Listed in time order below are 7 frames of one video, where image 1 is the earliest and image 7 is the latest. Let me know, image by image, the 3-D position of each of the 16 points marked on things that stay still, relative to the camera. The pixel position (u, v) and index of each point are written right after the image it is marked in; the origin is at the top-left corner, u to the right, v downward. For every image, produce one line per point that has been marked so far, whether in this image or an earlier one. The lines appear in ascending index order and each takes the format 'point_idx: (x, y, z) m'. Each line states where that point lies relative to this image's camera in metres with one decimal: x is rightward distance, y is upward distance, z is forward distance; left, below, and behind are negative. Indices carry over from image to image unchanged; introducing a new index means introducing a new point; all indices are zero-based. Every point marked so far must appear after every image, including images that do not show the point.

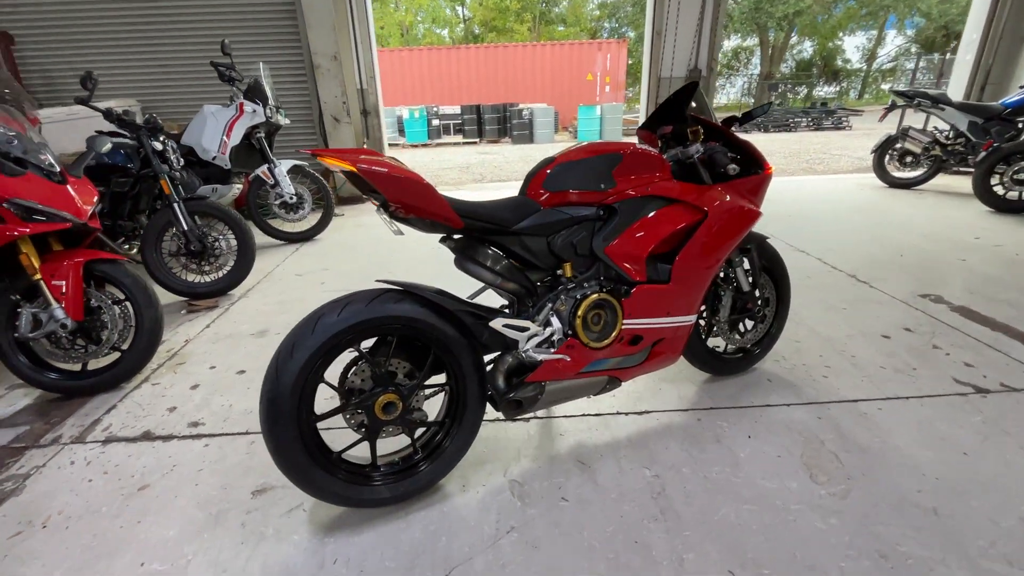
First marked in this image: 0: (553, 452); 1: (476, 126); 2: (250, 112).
0: (+0.1, -0.6, +1.7) m
1: (-0.9, +4.3, +12.7) m
2: (-2.3, +1.5, +4.1) m
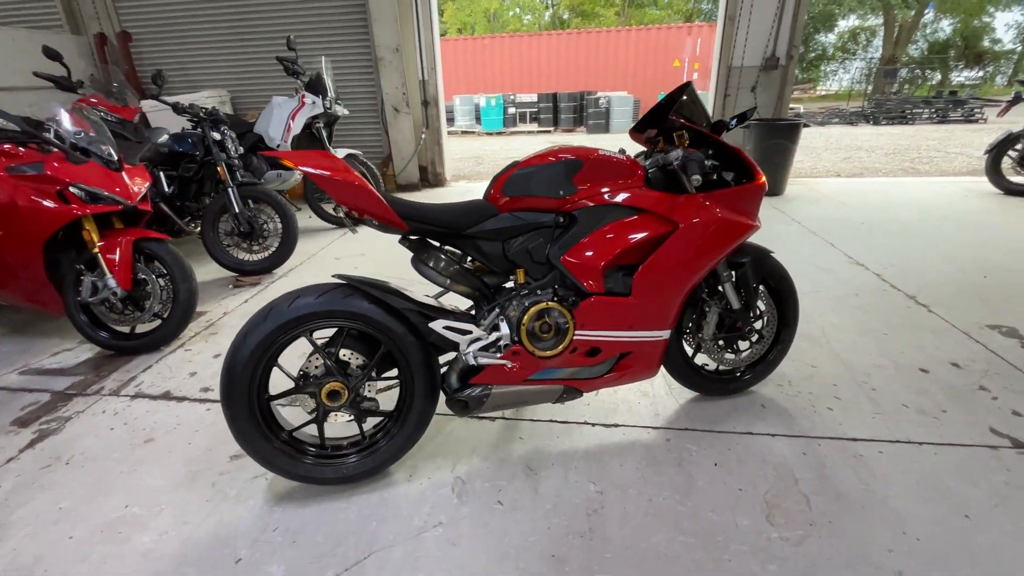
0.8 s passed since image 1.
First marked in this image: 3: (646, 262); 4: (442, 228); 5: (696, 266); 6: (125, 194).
0: (0.0, -0.6, +1.7) m
1: (+1.1, +4.6, +12.6) m
2: (-1.9, +1.7, +4.4) m
3: (+0.5, +0.1, +1.6) m
4: (-0.2, +0.2, +1.5) m
5: (+0.6, +0.1, +1.6) m
6: (-1.9, +0.5, +2.3) m
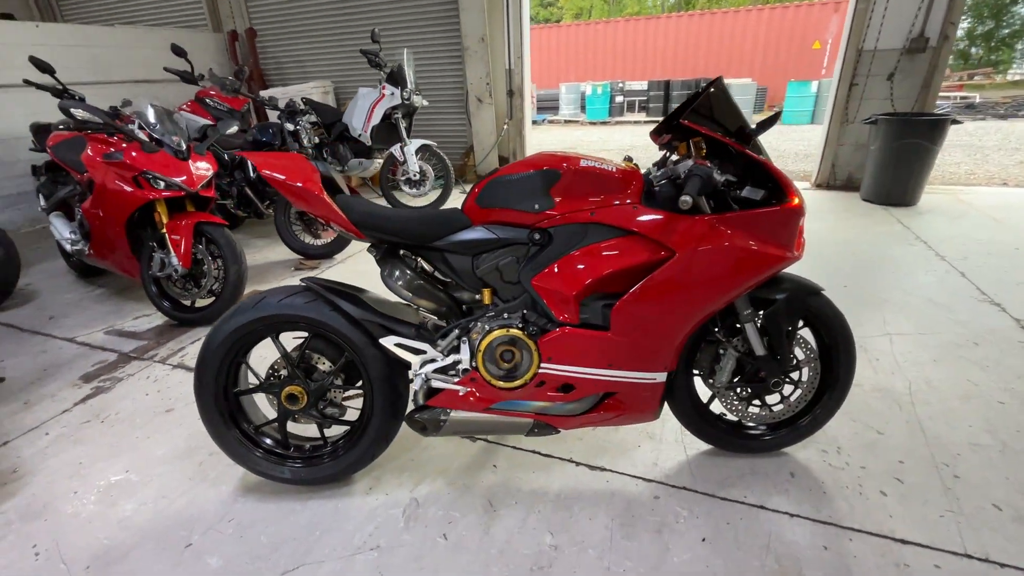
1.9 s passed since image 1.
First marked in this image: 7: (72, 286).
0: (-0.1, -0.7, +1.6) m
1: (+3.7, +4.6, +11.8) m
2: (-1.2, +1.8, +4.5) m
3: (+0.4, 0.0, +1.3) m
4: (-0.3, +0.1, +1.4) m
5: (+0.6, 0.0, +1.4) m
6: (-1.7, +0.6, +2.5) m
7: (-3.0, 0.0, +3.3) m
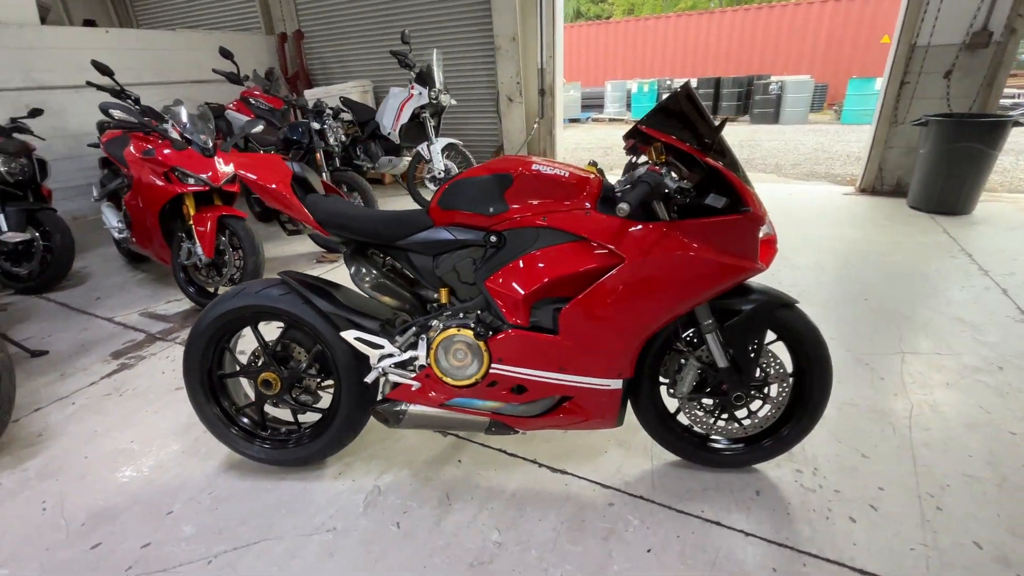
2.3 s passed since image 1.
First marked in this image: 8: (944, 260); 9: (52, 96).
0: (-0.3, -0.7, +1.7) m
1: (+4.7, +4.5, +11.4) m
2: (-0.9, +1.9, +4.6) m
3: (+0.2, 0.0, +1.3) m
4: (-0.4, +0.2, +1.5) m
5: (+0.4, -0.1, +1.3) m
6: (-1.7, +0.6, +2.7) m
7: (-3.0, +0.1, +3.6) m
8: (+2.9, +0.2, +3.2) m
9: (-4.4, +1.8, +4.6) m
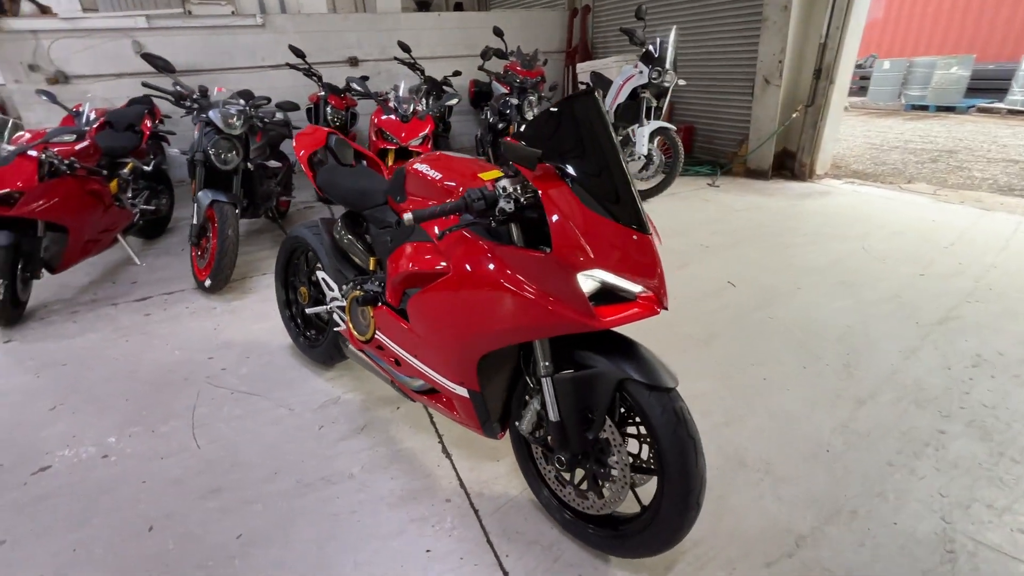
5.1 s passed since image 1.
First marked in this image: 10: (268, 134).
0: (-0.6, -0.5, +2.0) m
1: (+10.1, +2.7, +6.6) m
2: (+1.2, +2.0, +4.5) m
3: (-0.2, 0.0, +1.4) m
4: (-0.6, +0.3, +1.8) m
5: (-0.1, -0.1, +1.3) m
6: (-0.8, +1.1, +3.5) m
7: (-1.4, +0.9, +5.0) m
8: (+3.0, -0.6, +1.4) m
9: (-1.6, +2.9, +6.3) m
10: (-1.7, +1.1, +3.3) m
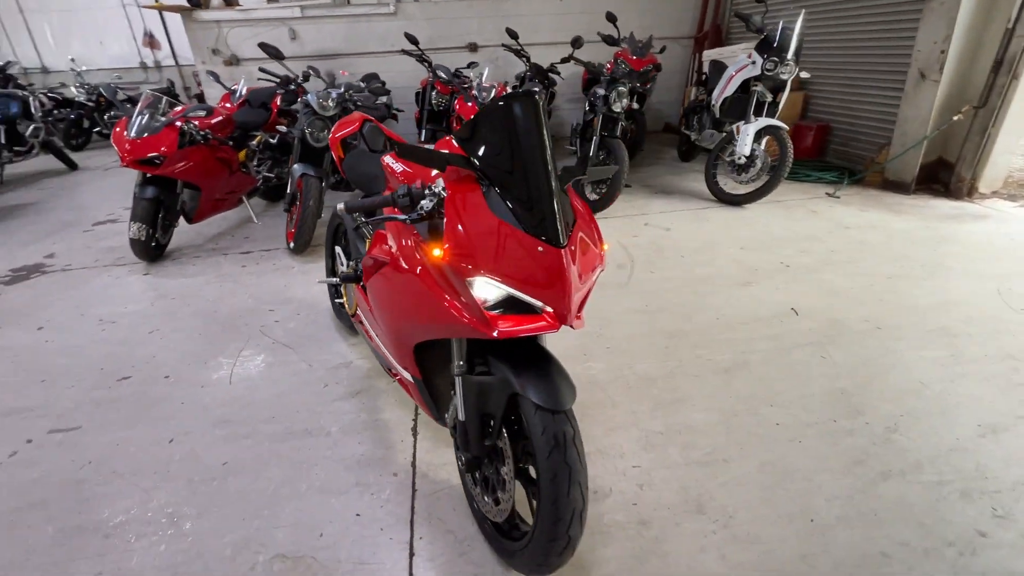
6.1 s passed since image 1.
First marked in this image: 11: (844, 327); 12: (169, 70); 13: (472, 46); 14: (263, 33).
0: (-0.6, -0.4, +2.2) m
1: (+11.2, +1.4, +3.8) m
2: (+2.0, +1.9, +4.0) m
3: (-0.4, 0.0, +1.5) m
4: (-0.6, +0.4, +2.0) m
5: (-0.3, -0.1, +1.3) m
6: (-0.3, +1.2, +3.6) m
7: (-0.5, +1.2, +5.2) m
8: (+2.6, -1.0, +0.7) m
9: (-0.1, +3.2, +6.4) m
10: (-1.2, +1.3, +3.6) m
11: (+1.7, -0.2, +2.4) m
12: (-5.7, +3.6, +7.9) m
13: (-0.5, +3.2, +6.3) m
14: (-3.1, +3.2, +5.9) m
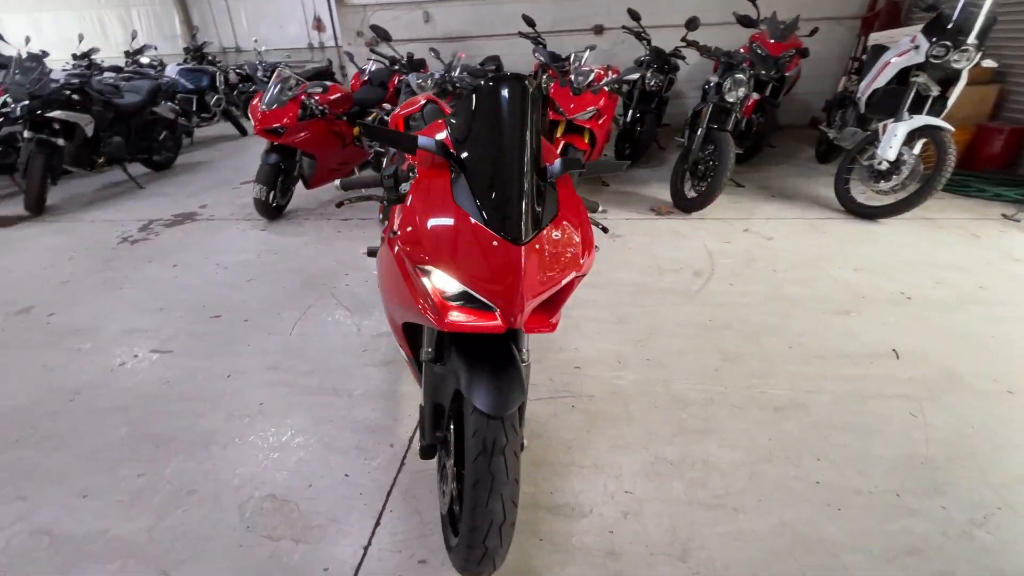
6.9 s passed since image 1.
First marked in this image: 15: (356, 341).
0: (-0.5, -0.3, +2.3) m
1: (+11.5, 0.0, +0.9) m
2: (+2.8, +1.6, +3.3) m
3: (-0.4, +0.1, +1.5) m
4: (-0.4, +0.5, +2.0) m
5: (-0.3, 0.0, +1.4) m
6: (+0.4, +1.3, +3.5) m
7: (+0.6, +1.3, +5.1) m
8: (+2.2, -1.3, +0.1) m
9: (+1.5, +3.2, +6.1) m
10: (-0.4, +1.5, +3.7) m
11: (+1.8, -0.4, +1.9) m
12: (-3.4, +4.4, +8.9) m
13: (+1.1, +3.3, +6.1) m
14: (-1.5, +3.6, +6.3) m
15: (-0.8, -0.3, +2.4) m
